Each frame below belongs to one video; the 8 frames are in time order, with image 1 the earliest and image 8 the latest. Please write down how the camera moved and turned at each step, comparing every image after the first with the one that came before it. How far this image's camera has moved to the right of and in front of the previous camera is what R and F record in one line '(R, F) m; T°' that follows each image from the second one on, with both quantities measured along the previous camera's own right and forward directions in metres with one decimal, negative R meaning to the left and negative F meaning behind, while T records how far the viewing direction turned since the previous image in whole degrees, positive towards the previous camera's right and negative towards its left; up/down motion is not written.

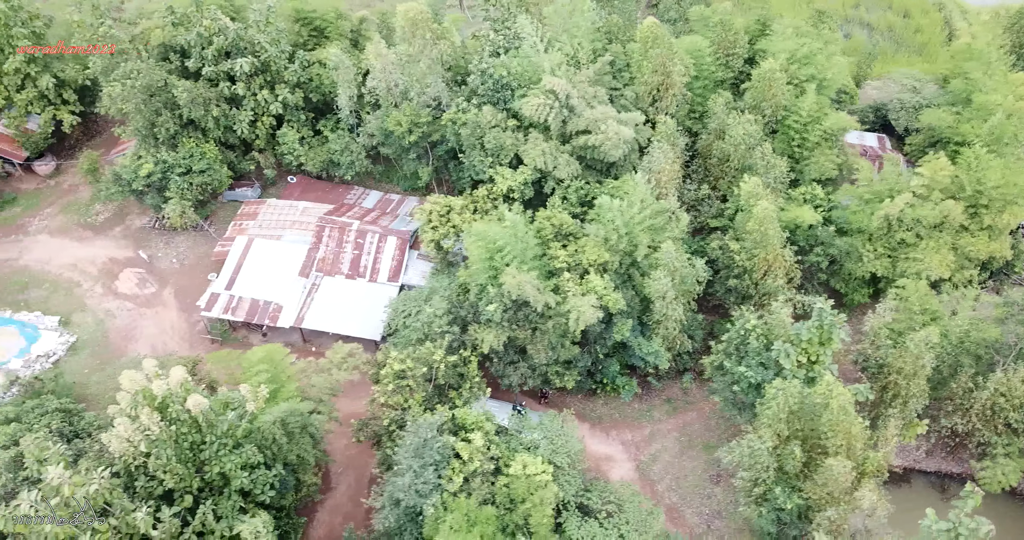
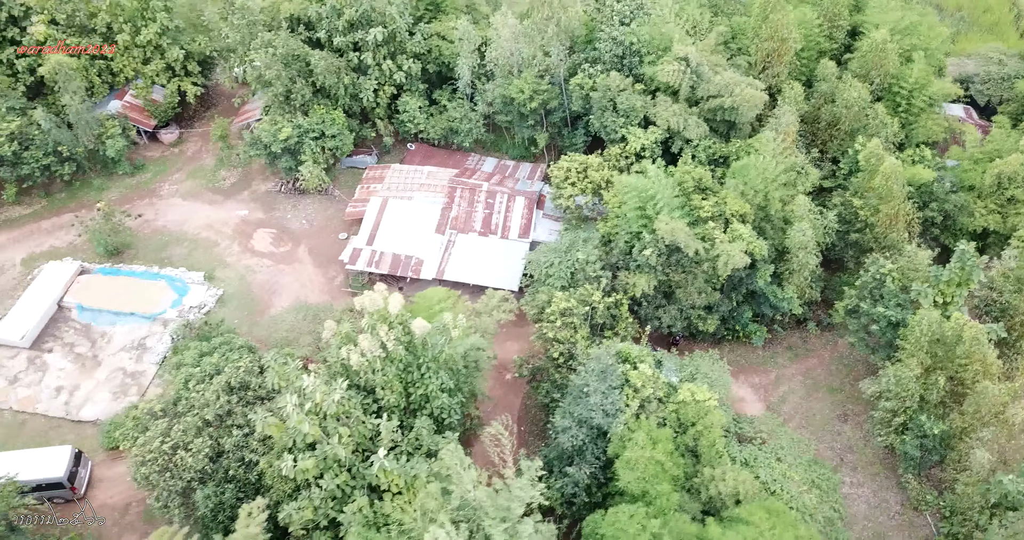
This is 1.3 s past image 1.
(-3.8, -1.5) m; 0°
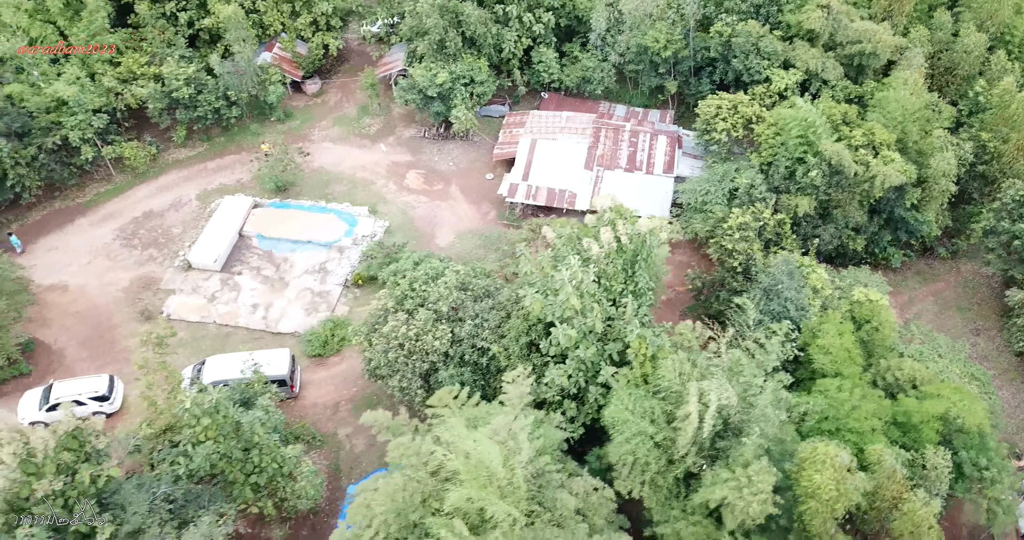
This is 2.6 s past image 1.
(-4.9, -2.2) m; 0°
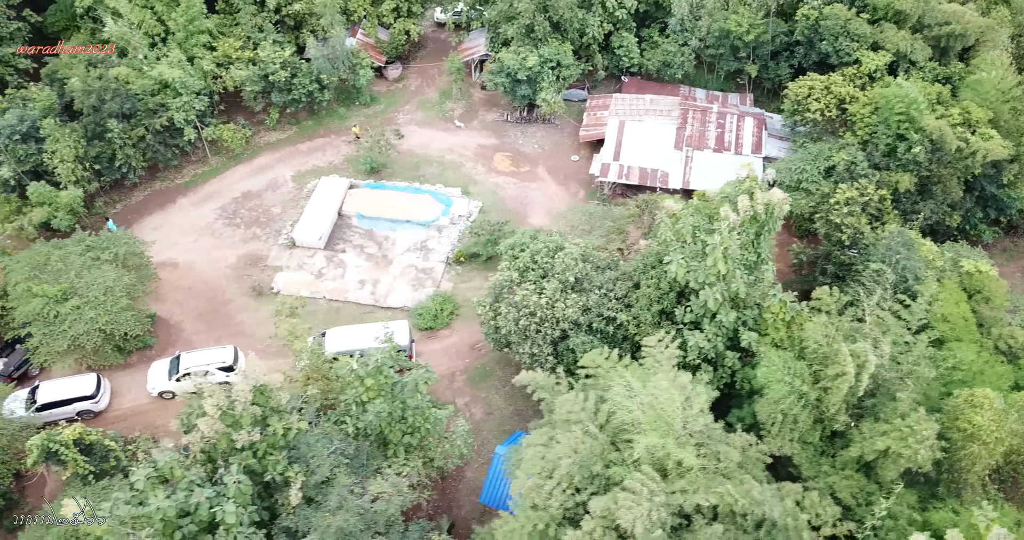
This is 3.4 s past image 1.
(-3.1, -0.7) m; 0°
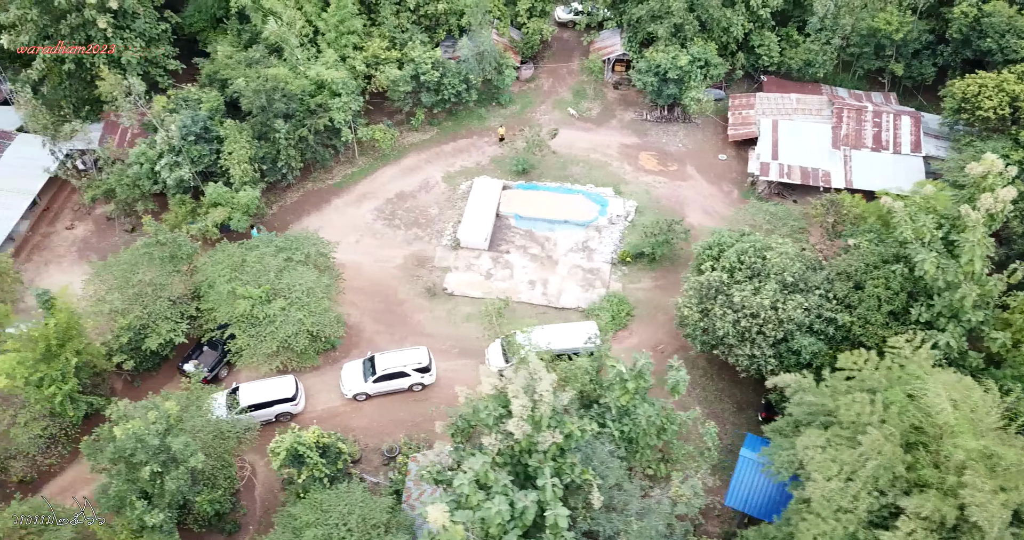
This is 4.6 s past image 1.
(-5.2, +0.2) m; 0°
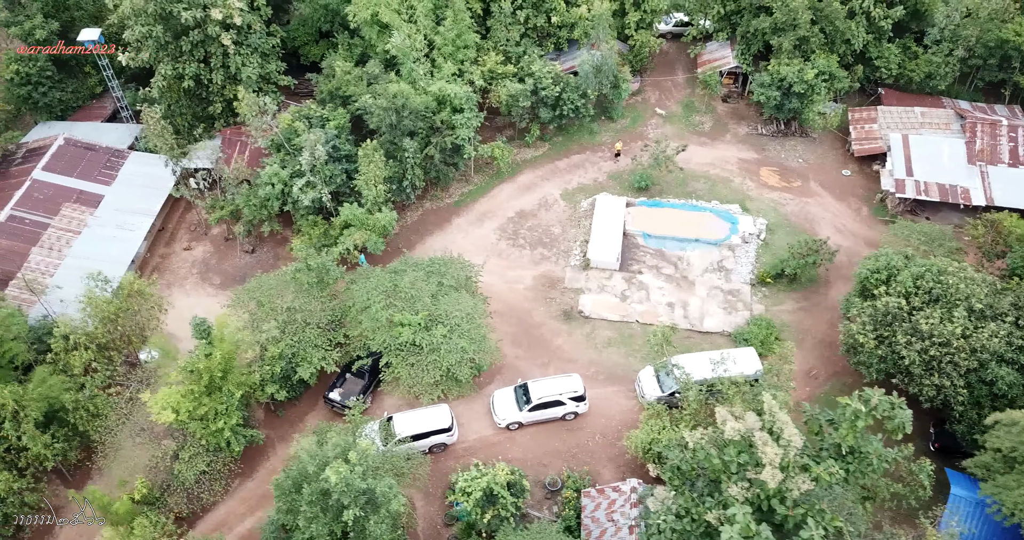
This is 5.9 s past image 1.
(-4.0, +0.8) m; 0°
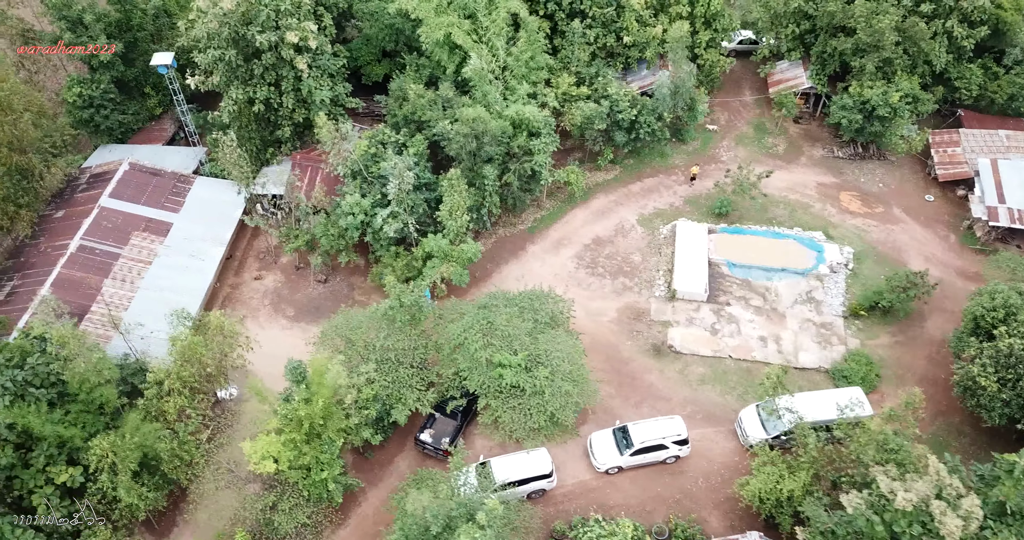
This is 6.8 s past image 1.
(-2.5, +0.9) m; 0°
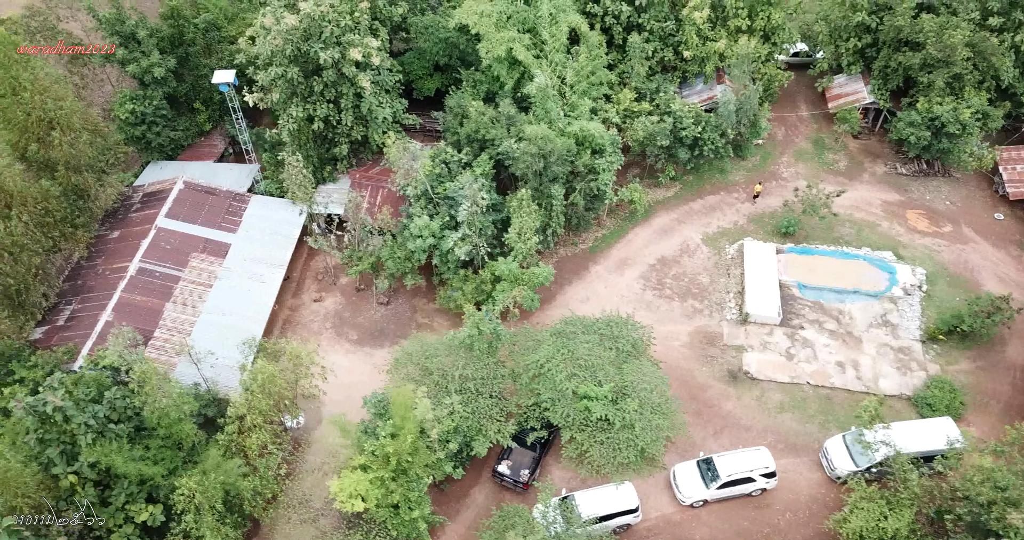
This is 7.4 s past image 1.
(-2.0, +0.7) m; 0°
